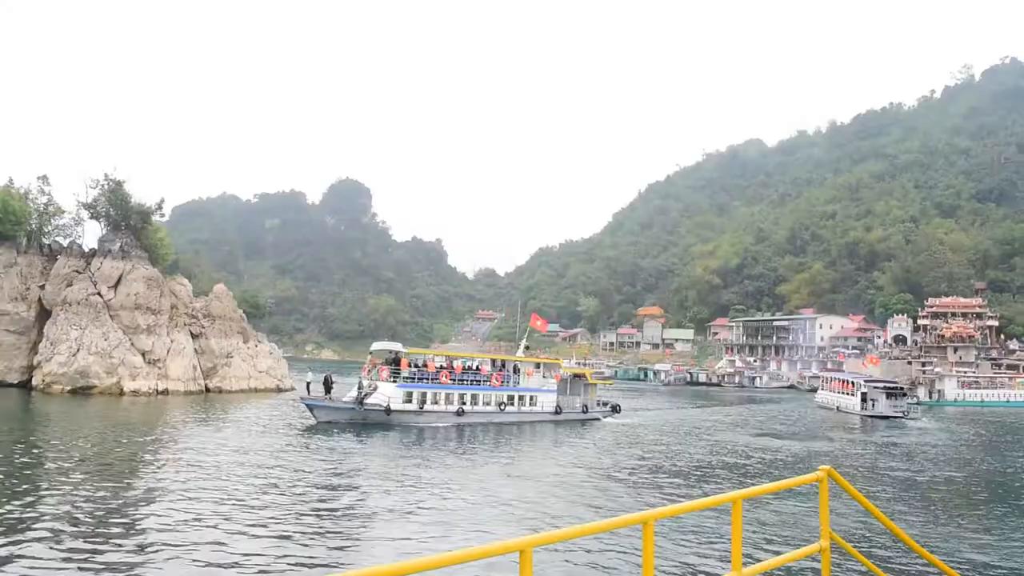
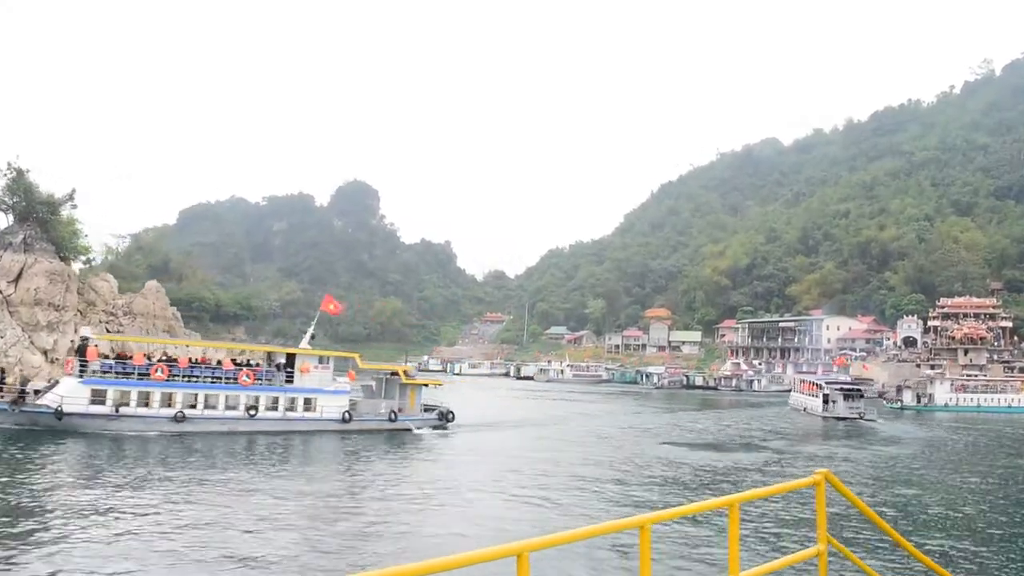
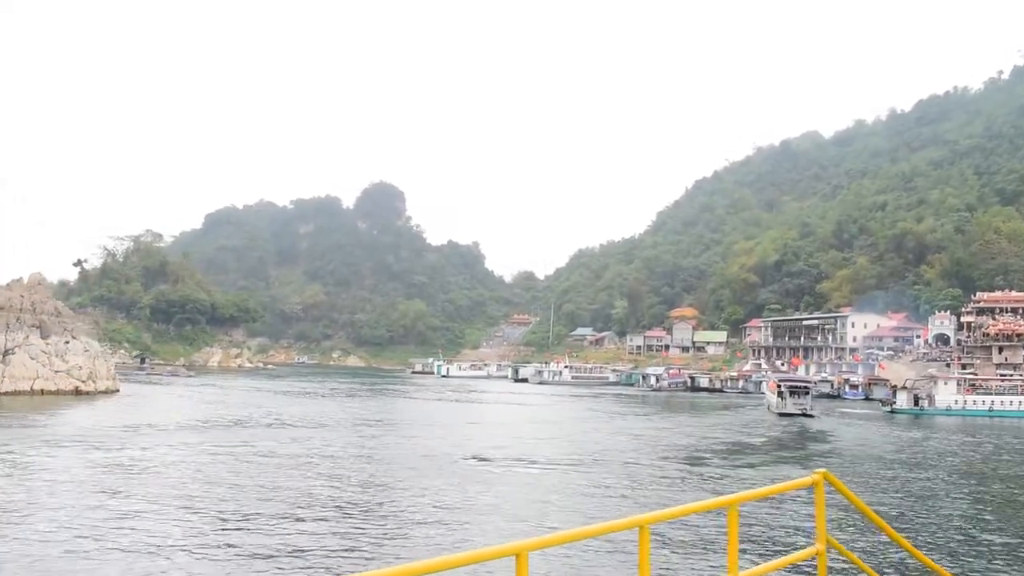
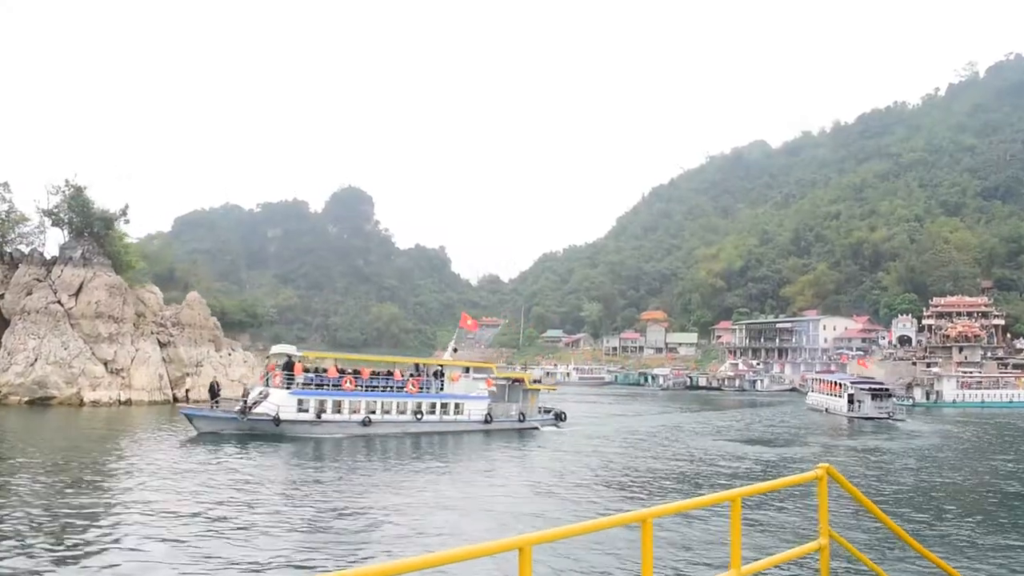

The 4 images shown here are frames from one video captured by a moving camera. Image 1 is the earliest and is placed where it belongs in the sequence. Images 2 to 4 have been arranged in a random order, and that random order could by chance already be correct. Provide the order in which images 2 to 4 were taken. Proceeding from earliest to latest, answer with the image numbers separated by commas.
4, 2, 3
